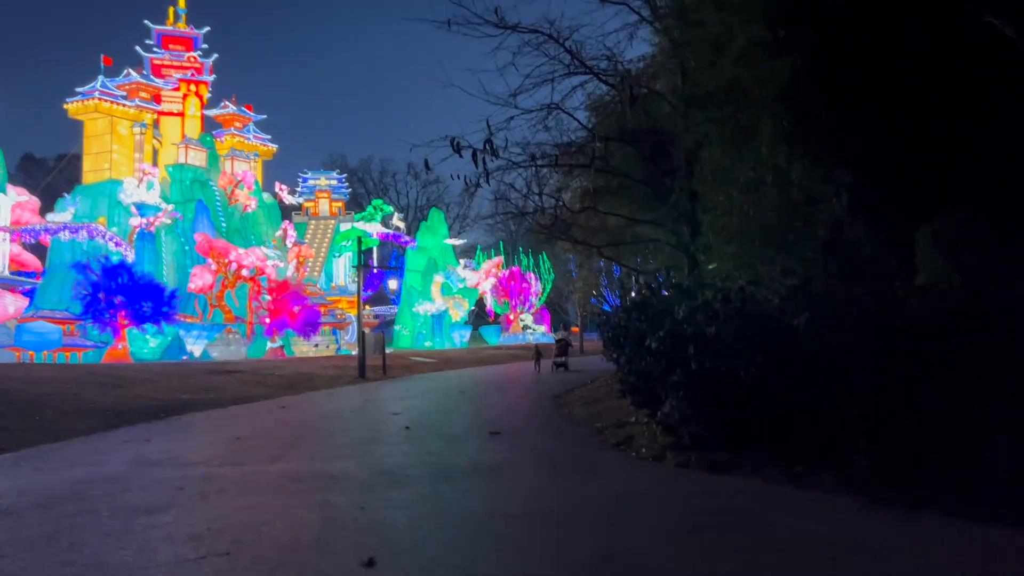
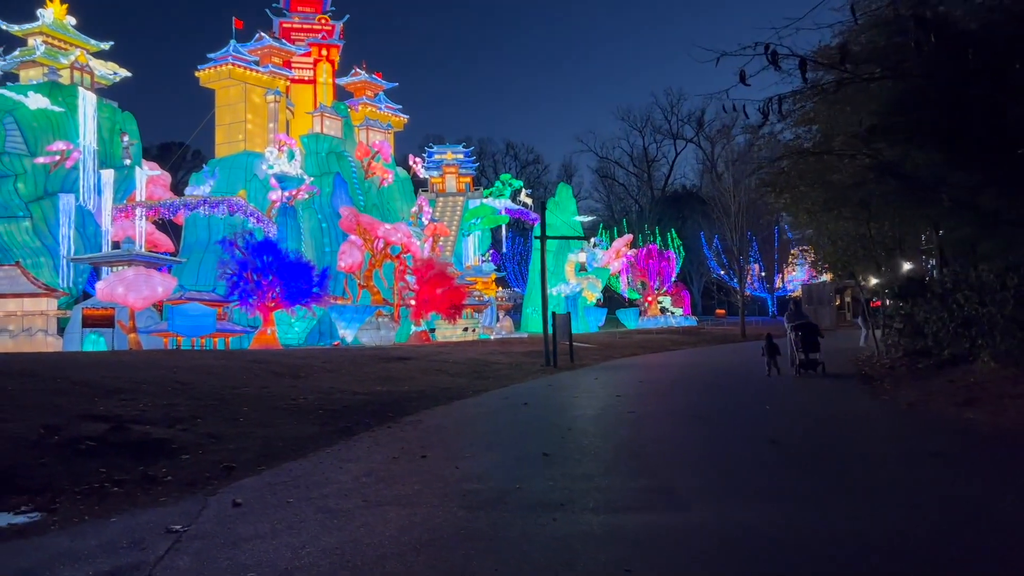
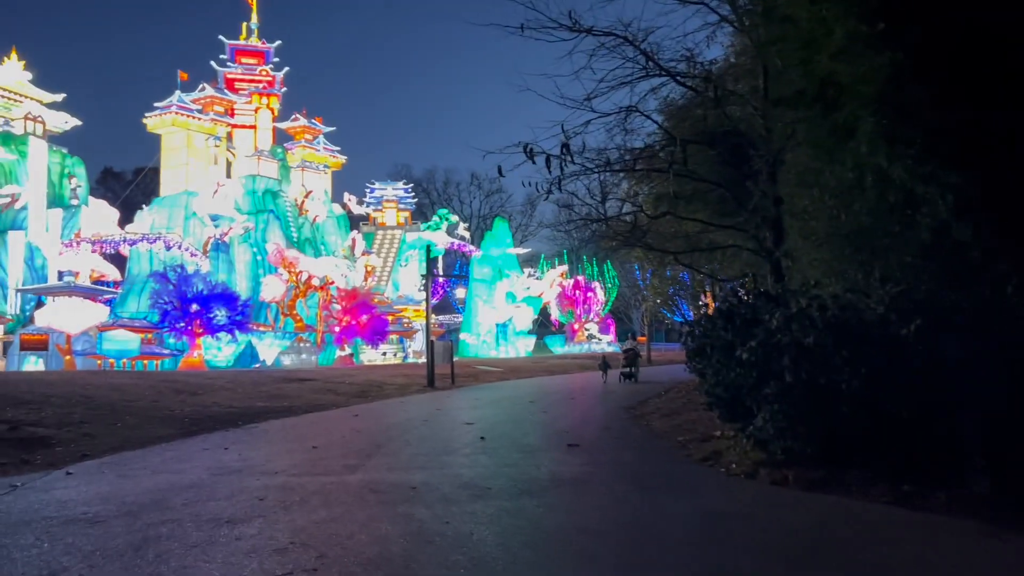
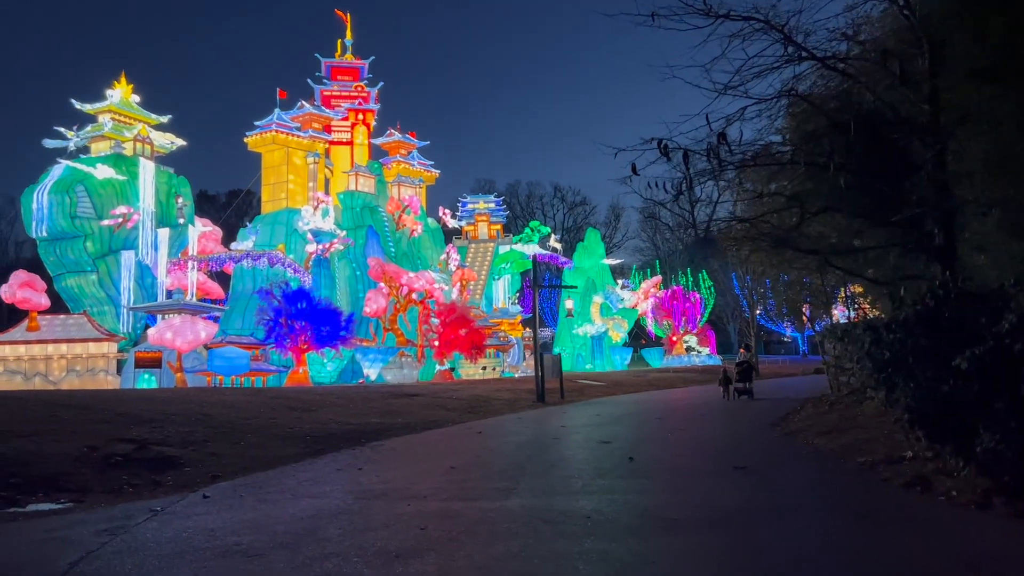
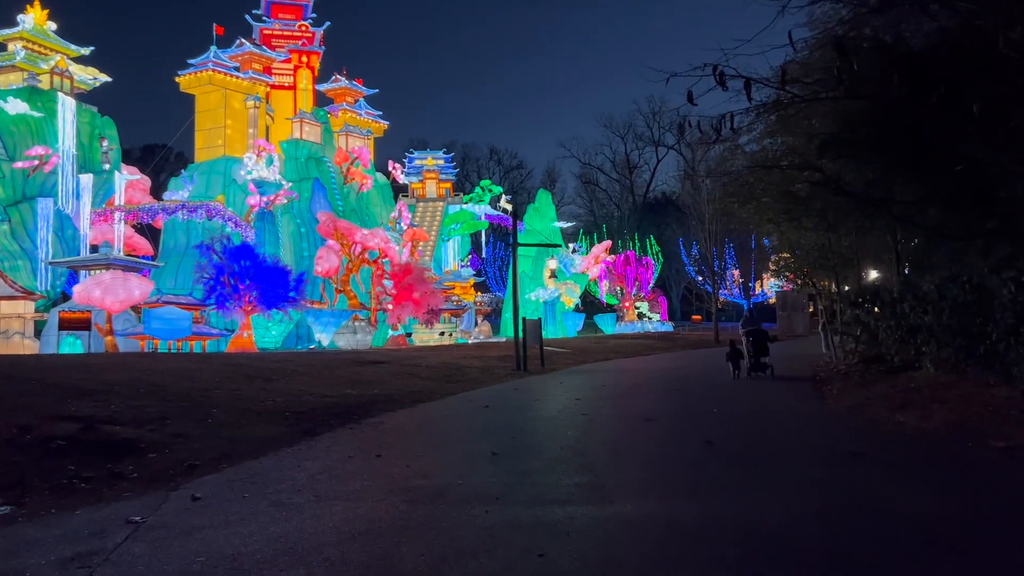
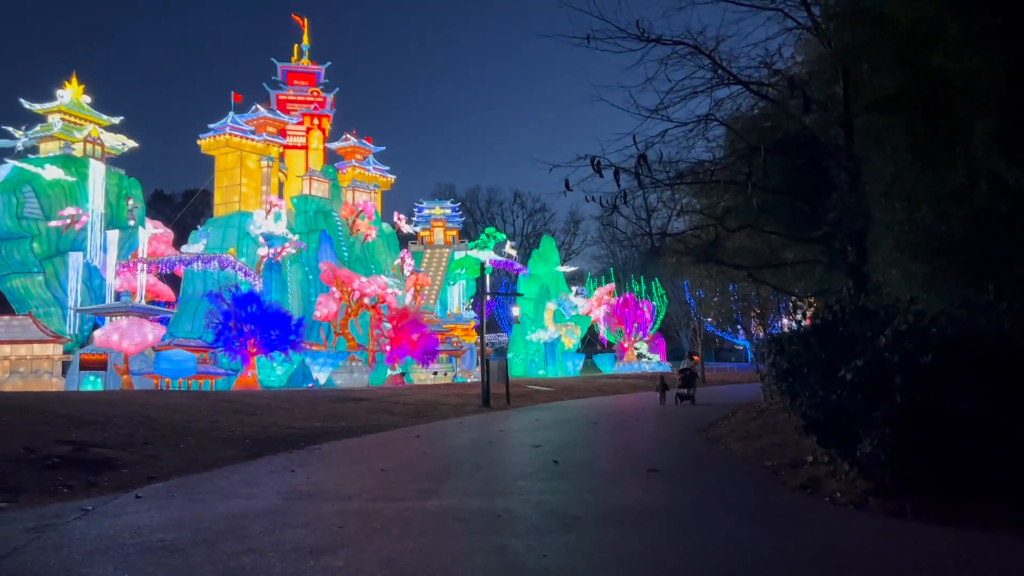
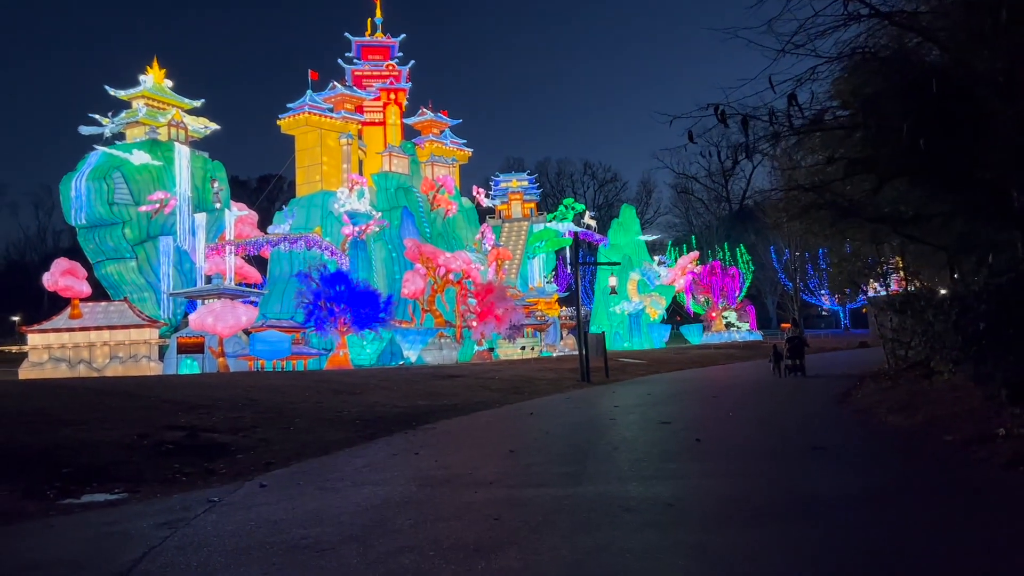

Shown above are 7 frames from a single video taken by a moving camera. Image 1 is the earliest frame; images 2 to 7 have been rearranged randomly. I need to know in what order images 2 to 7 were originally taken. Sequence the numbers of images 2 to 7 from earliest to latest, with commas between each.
3, 6, 4, 7, 5, 2
